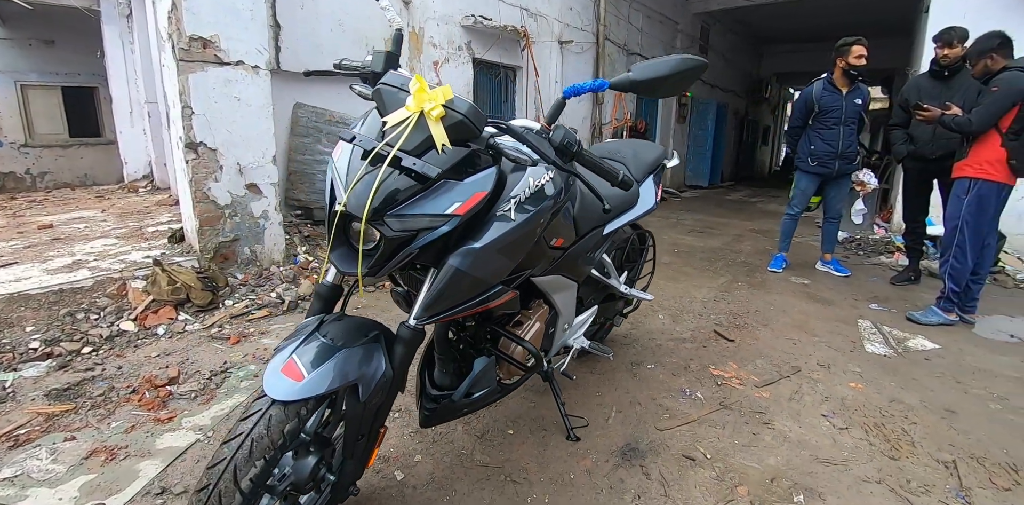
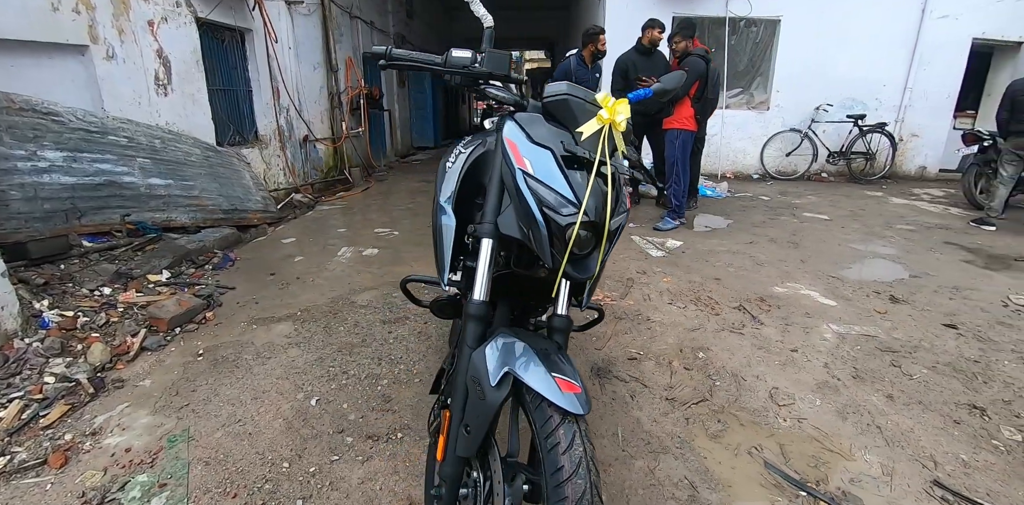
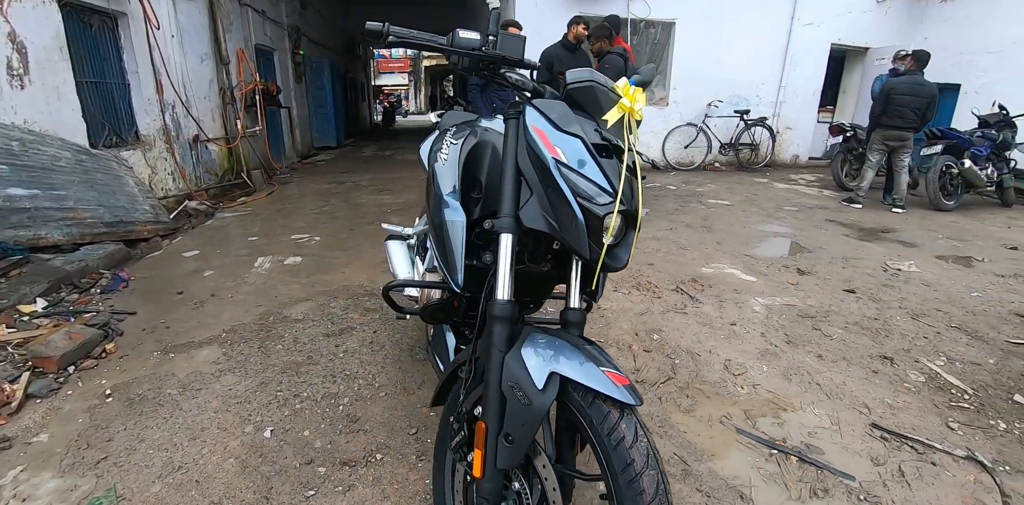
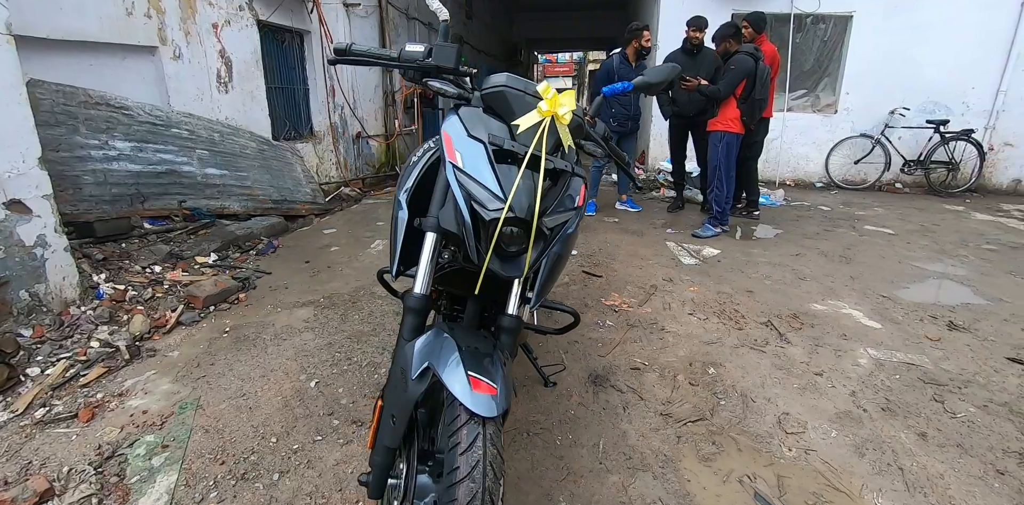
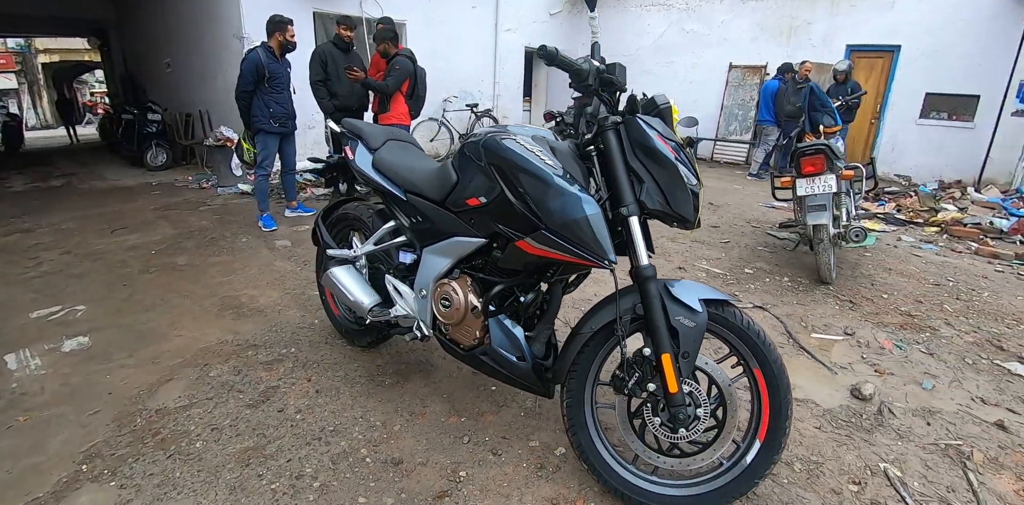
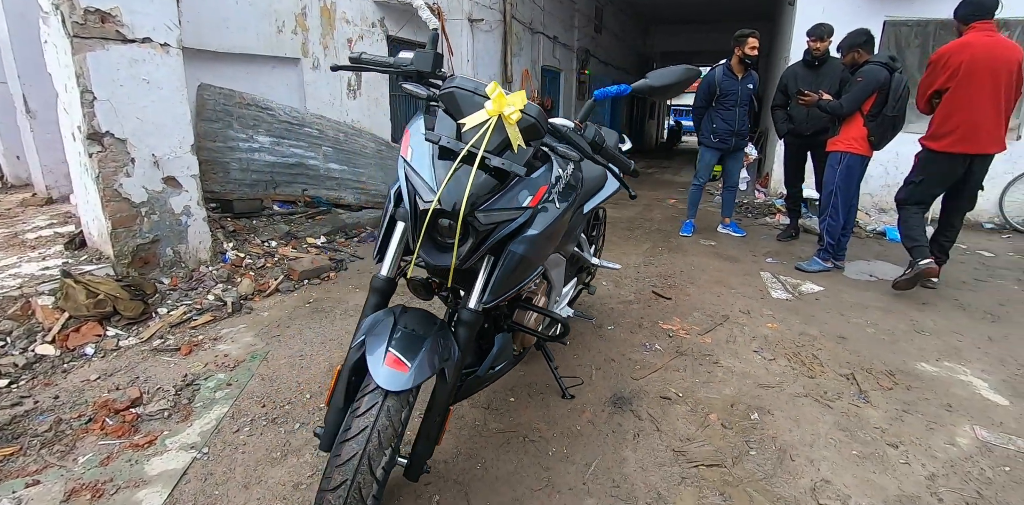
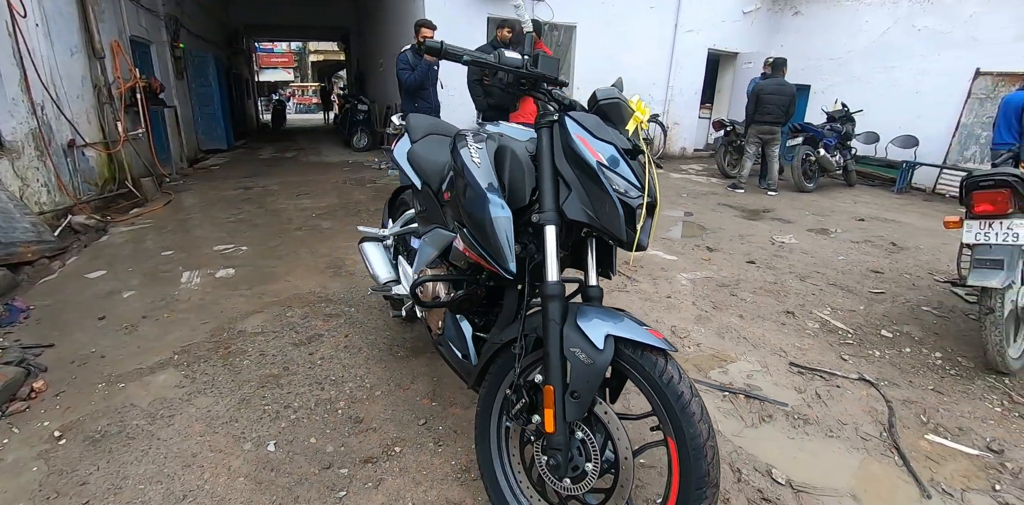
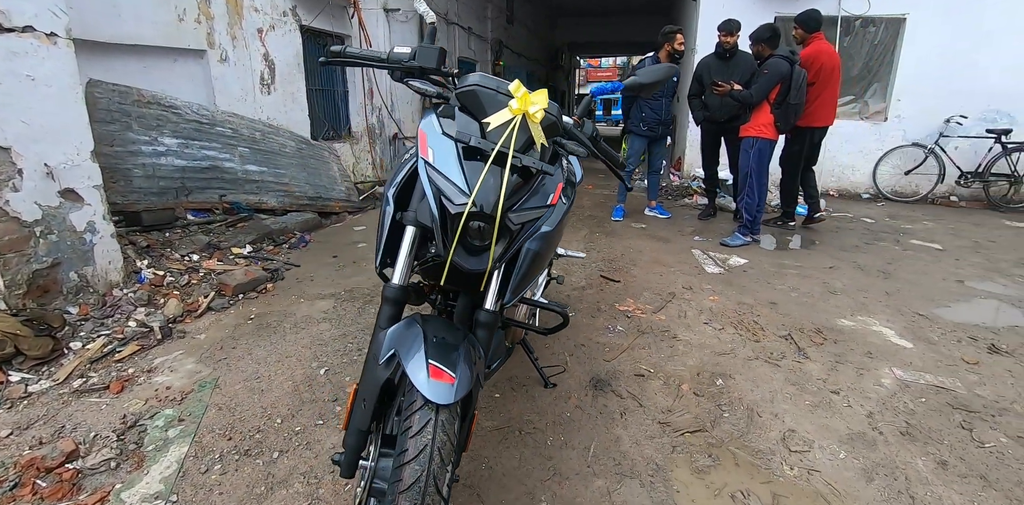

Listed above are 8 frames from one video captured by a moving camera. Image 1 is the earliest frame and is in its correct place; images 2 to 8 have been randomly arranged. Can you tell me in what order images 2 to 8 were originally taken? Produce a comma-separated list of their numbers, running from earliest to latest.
6, 8, 4, 2, 3, 7, 5
